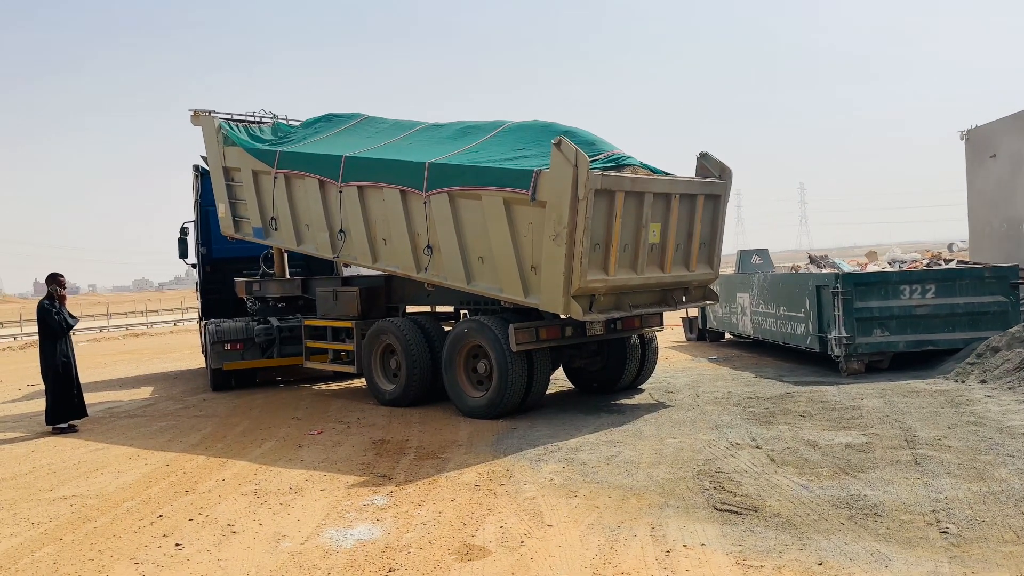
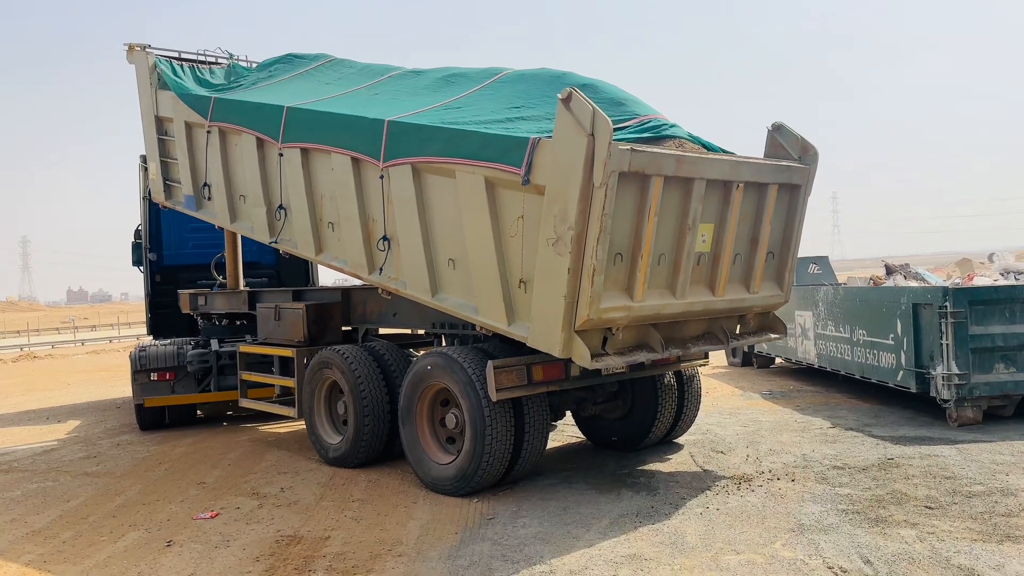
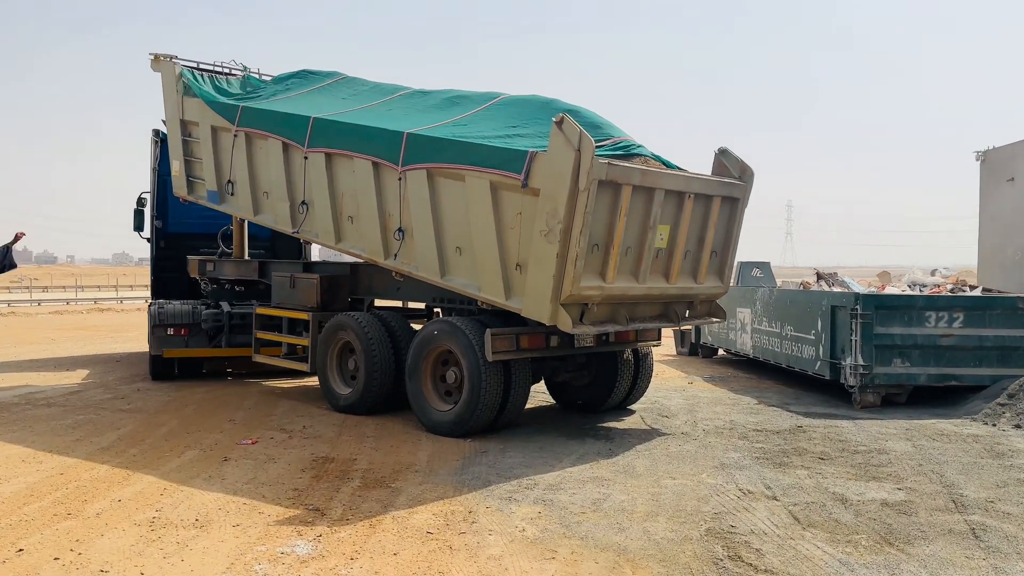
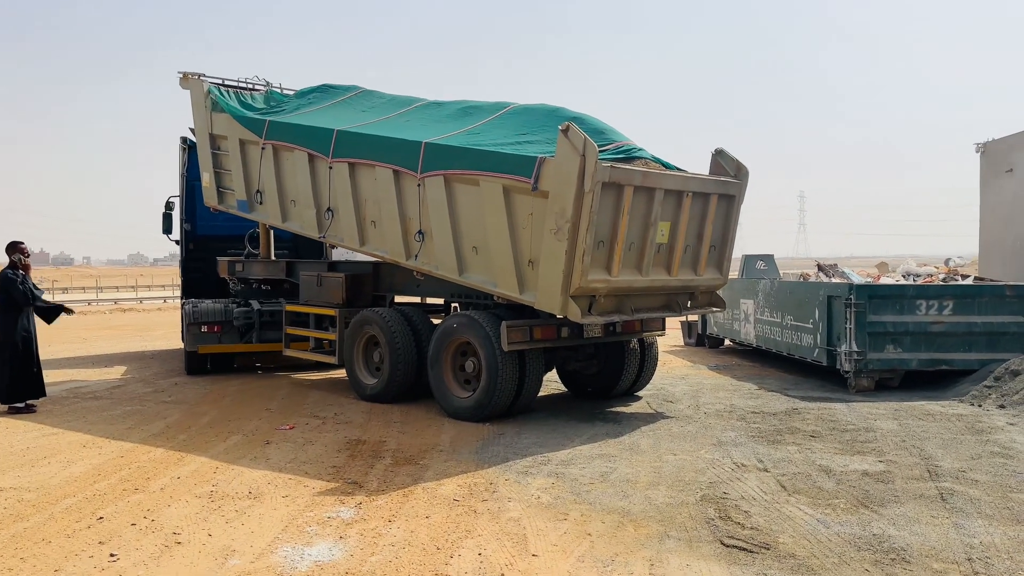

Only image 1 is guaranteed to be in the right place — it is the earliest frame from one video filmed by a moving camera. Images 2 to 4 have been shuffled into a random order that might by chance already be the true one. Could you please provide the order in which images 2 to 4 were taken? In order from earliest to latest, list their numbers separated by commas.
4, 3, 2
